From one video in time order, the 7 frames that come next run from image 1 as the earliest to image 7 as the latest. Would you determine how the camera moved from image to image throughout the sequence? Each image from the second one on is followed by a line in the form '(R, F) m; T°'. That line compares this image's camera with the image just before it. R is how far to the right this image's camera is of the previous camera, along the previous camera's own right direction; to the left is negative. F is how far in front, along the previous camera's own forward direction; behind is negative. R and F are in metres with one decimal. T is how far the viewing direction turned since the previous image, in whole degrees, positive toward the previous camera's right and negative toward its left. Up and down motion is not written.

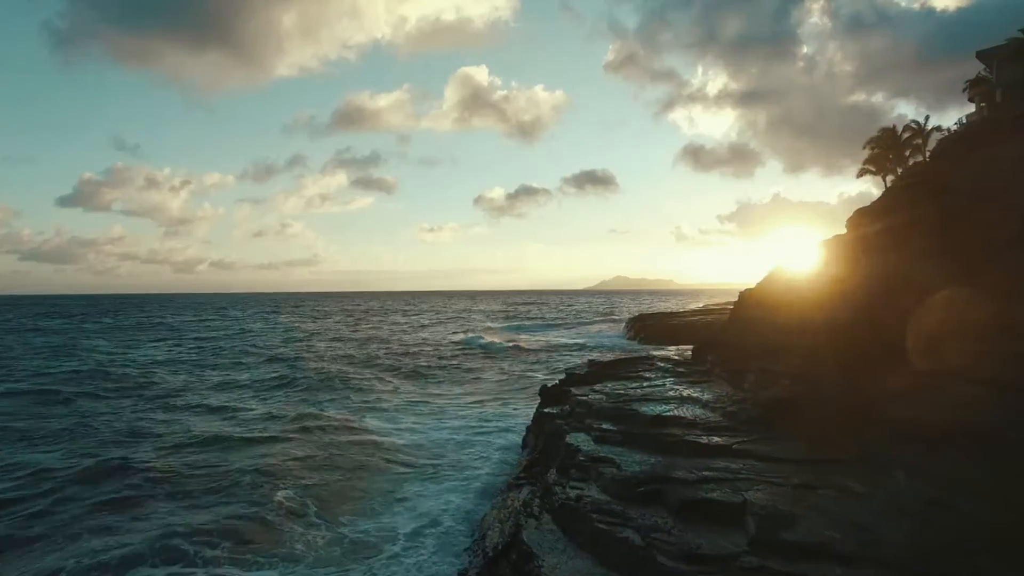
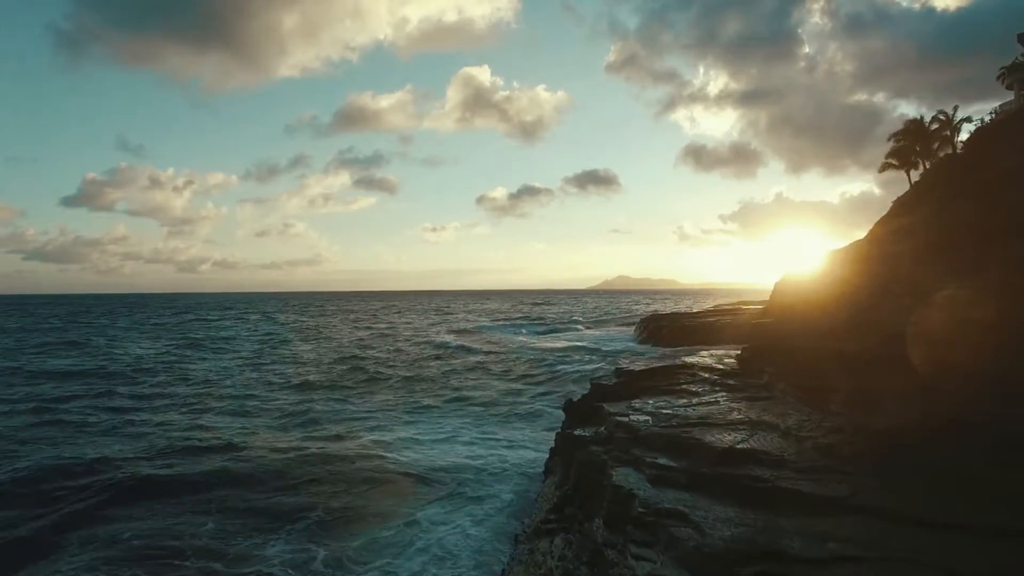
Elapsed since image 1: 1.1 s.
(-0.4, +2.0) m; 0°
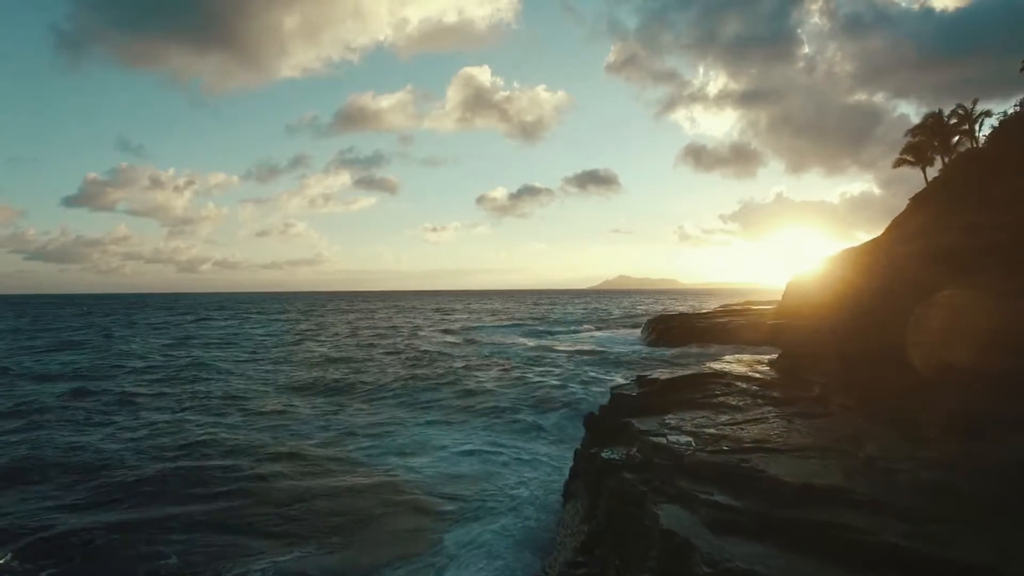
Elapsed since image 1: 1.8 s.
(-1.6, -1.3) m; 0°
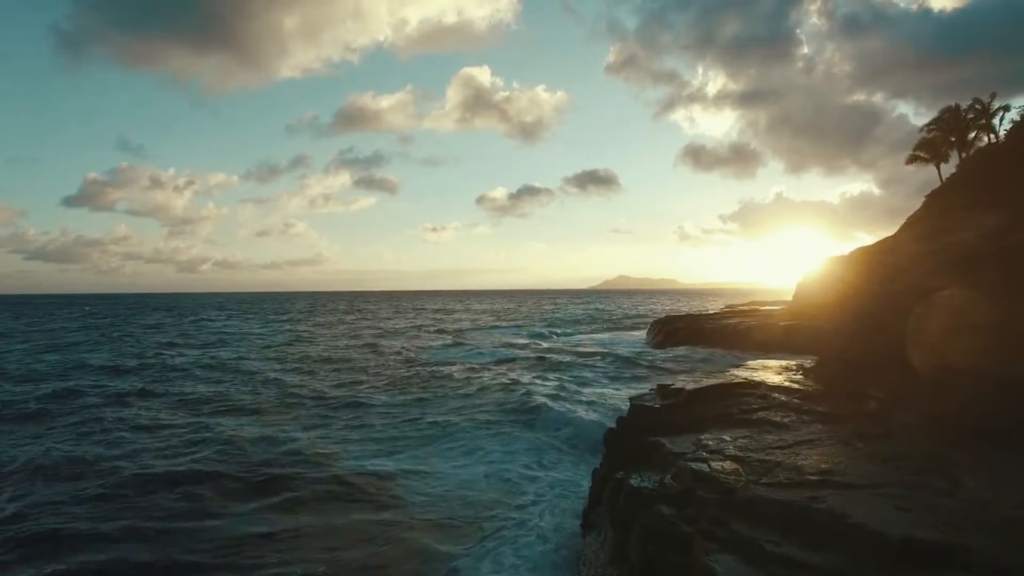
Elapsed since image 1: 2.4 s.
(-1.3, -3.1) m; 0°
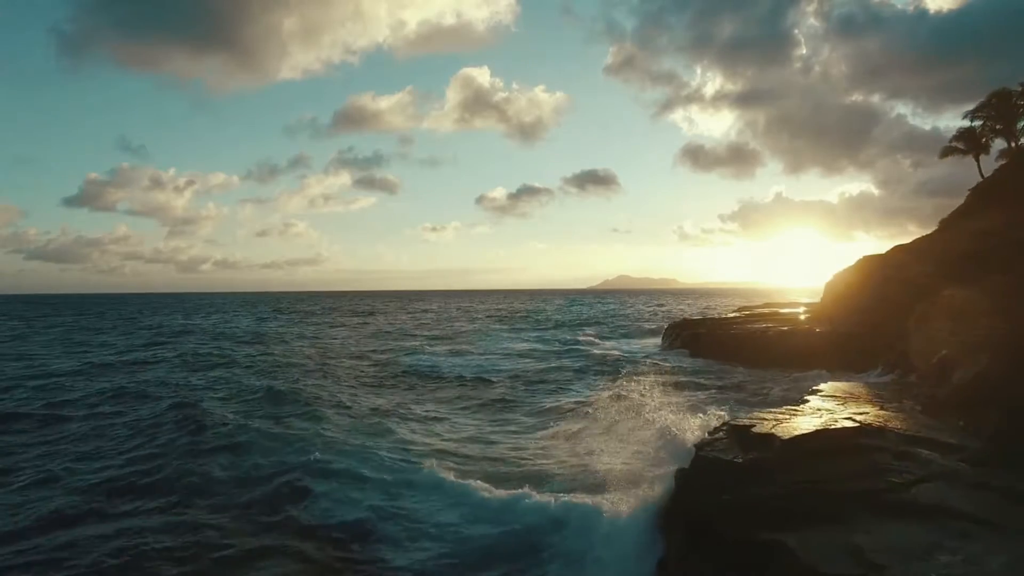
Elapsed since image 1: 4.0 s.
(-1.5, +1.6) m; 0°
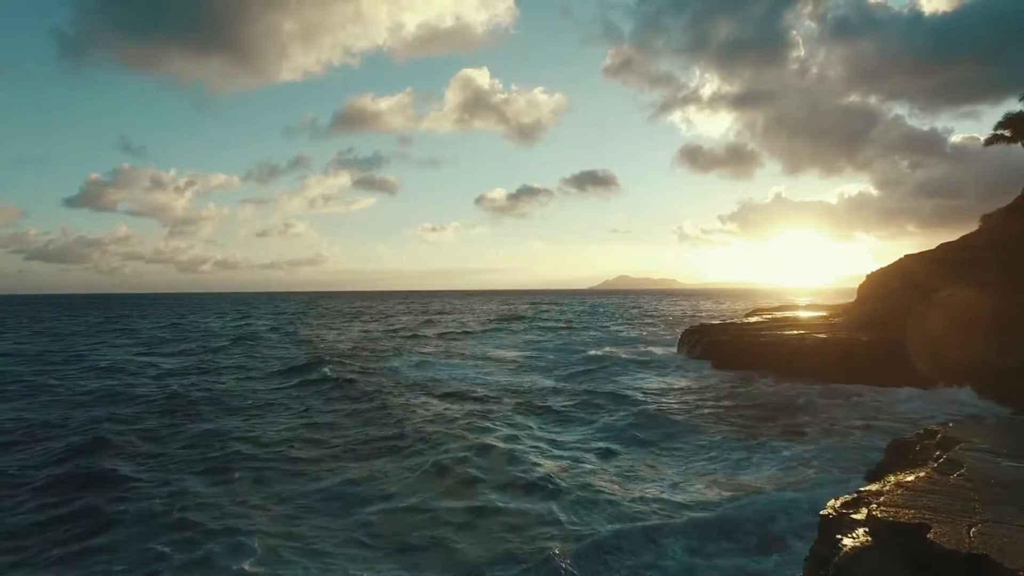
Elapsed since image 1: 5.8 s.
(-2.4, -4.0) m; 0°
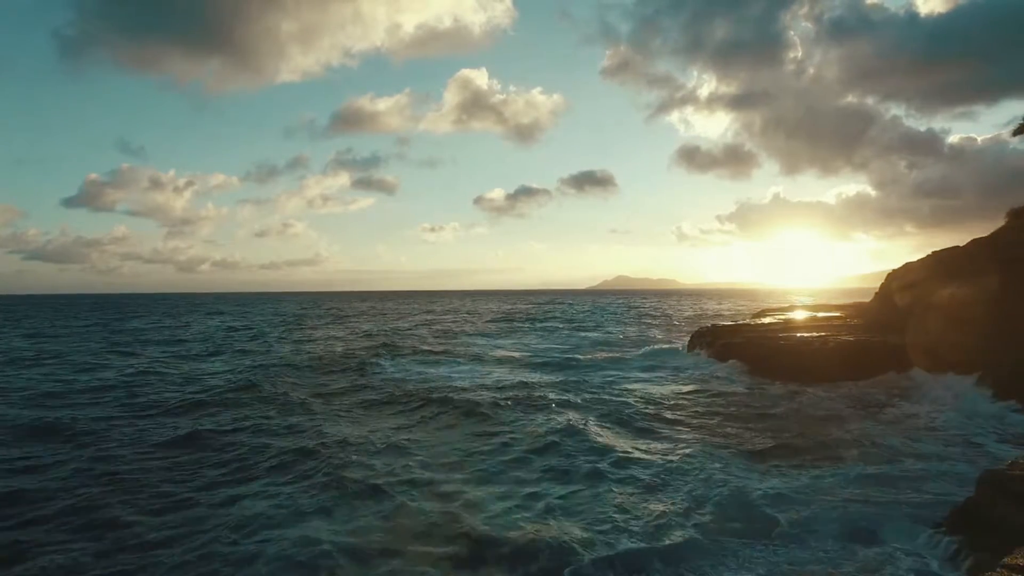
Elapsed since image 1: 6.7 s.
(-2.4, -2.2) m; 0°
